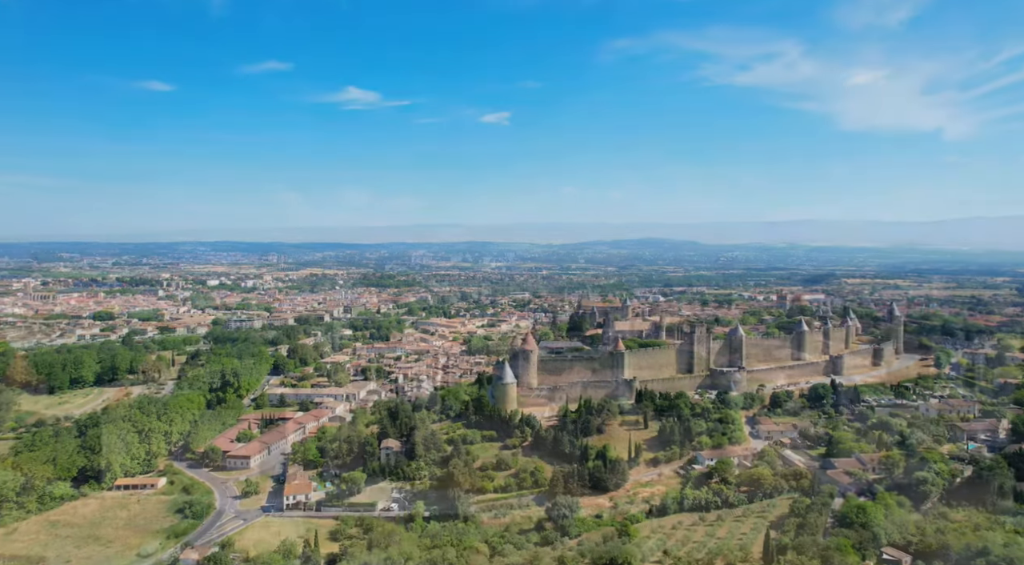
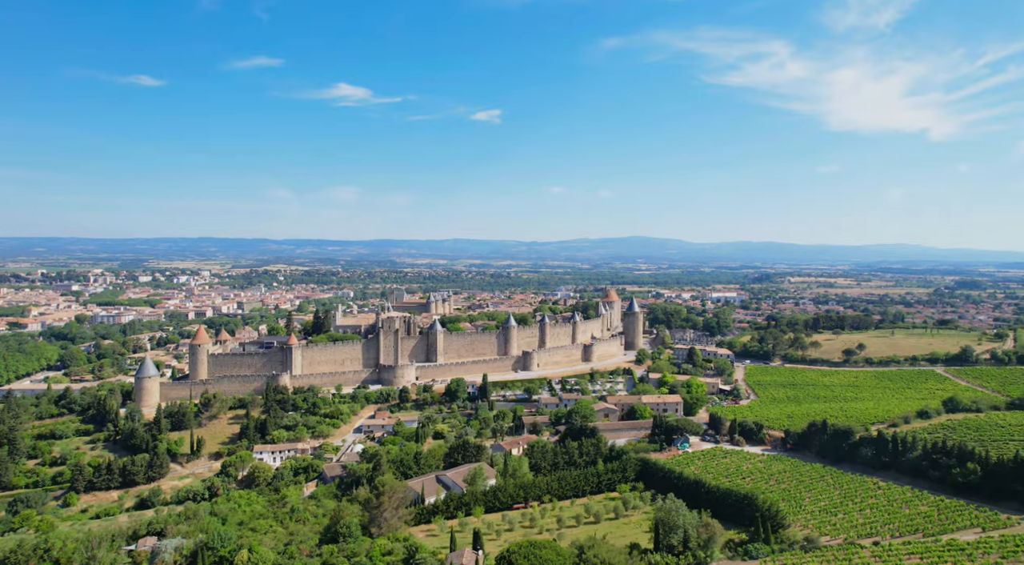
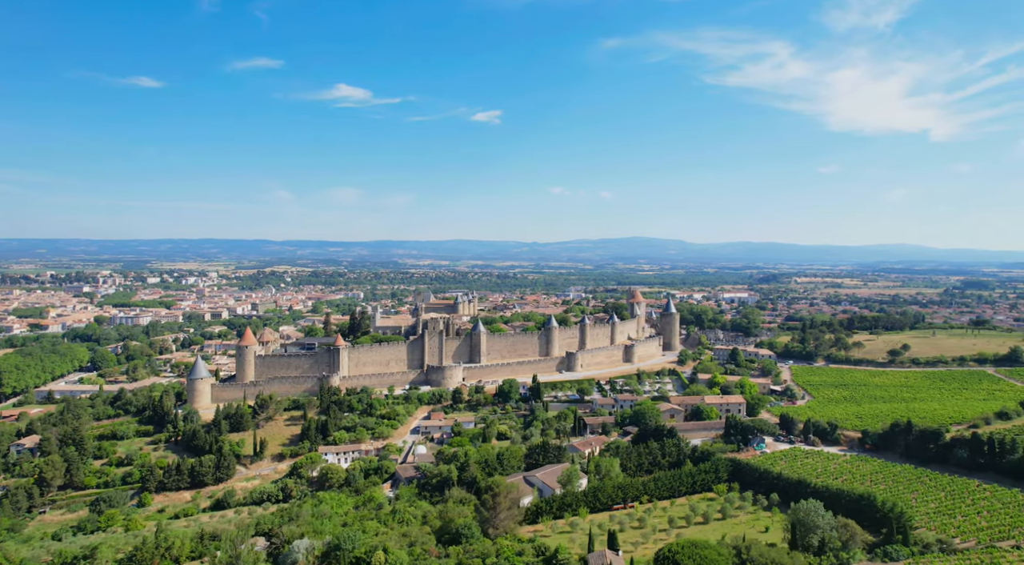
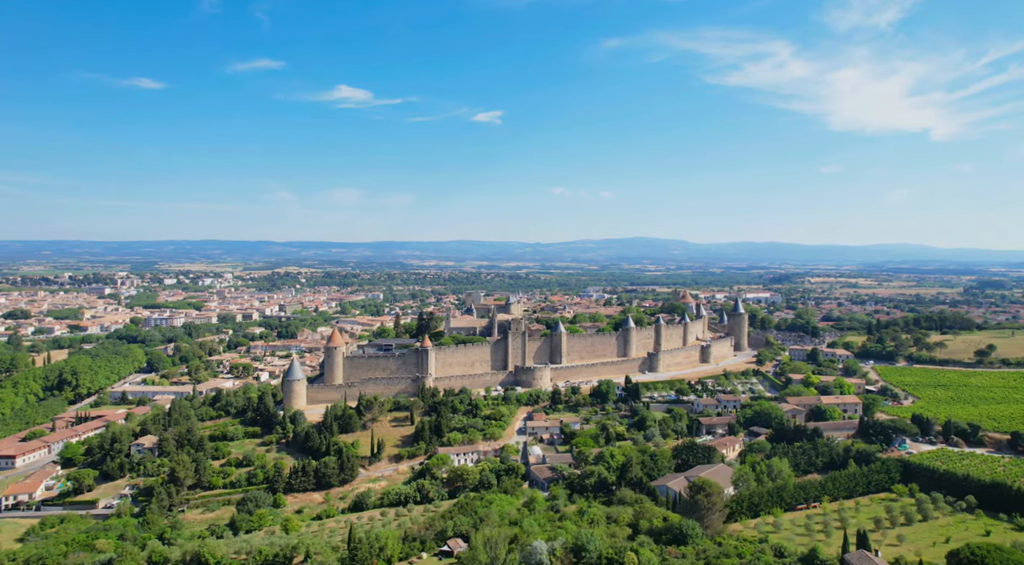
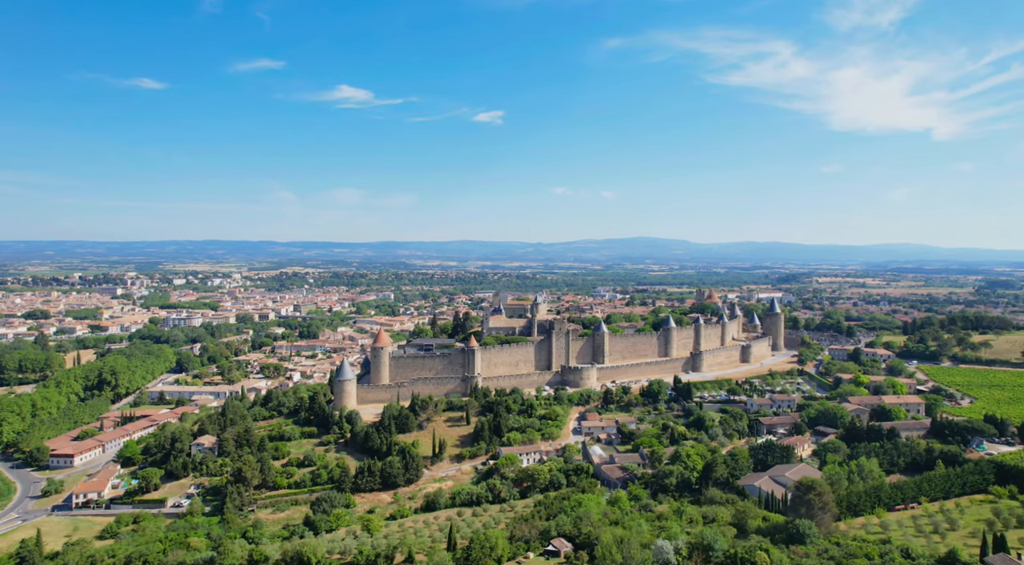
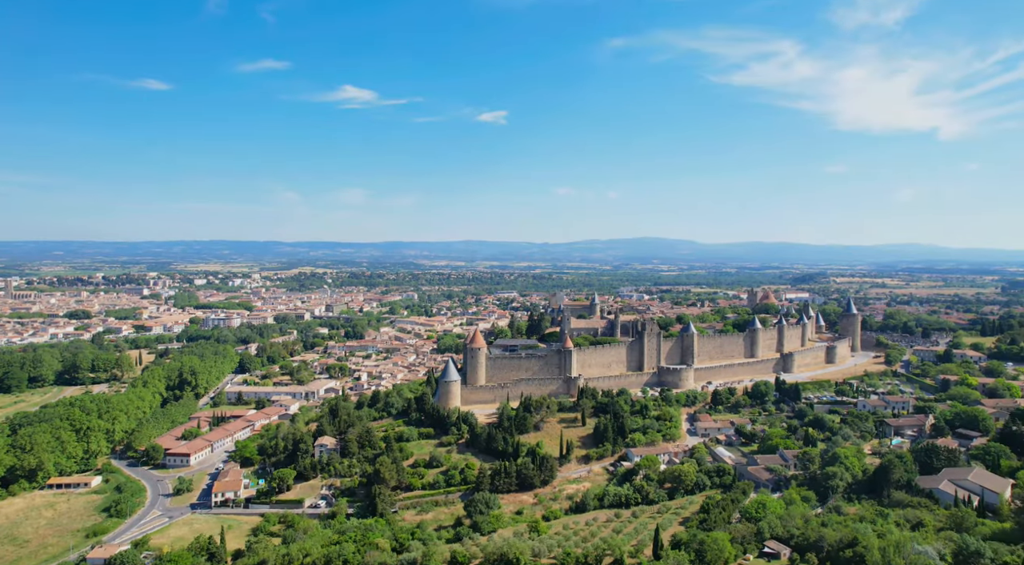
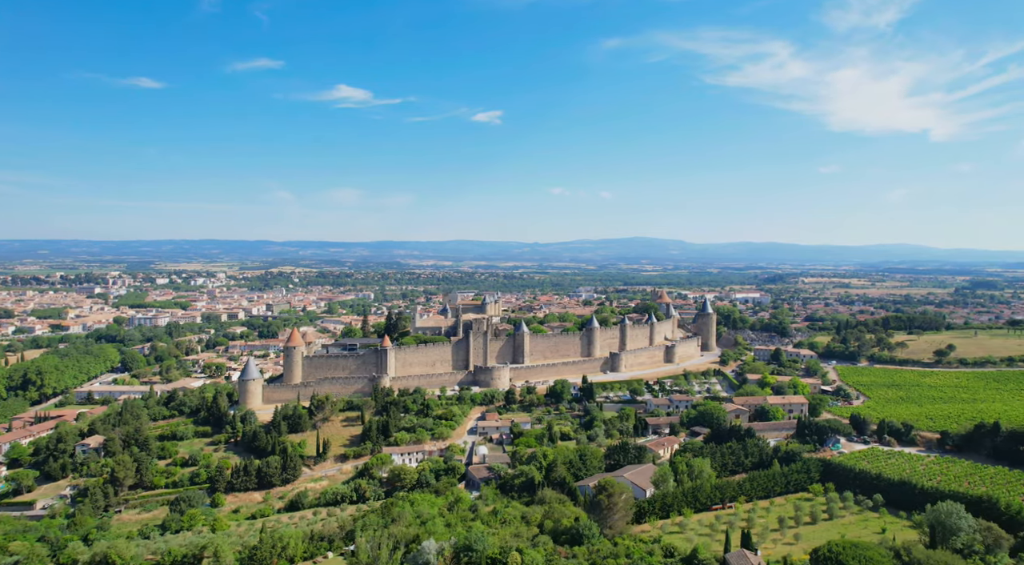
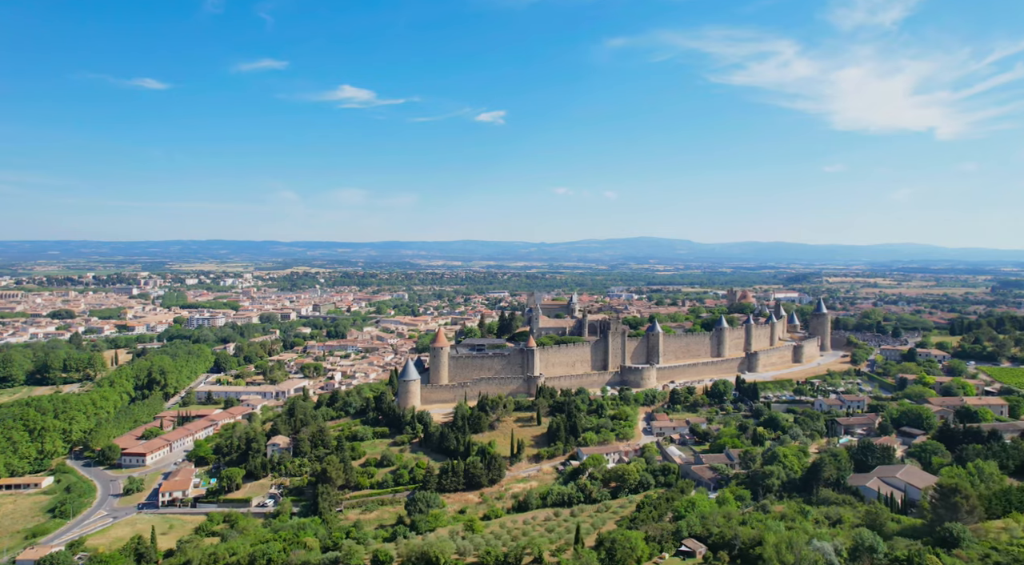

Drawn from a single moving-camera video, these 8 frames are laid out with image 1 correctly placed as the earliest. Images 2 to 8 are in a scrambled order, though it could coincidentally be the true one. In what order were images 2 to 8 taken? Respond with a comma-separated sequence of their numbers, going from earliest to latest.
6, 8, 5, 4, 7, 3, 2
